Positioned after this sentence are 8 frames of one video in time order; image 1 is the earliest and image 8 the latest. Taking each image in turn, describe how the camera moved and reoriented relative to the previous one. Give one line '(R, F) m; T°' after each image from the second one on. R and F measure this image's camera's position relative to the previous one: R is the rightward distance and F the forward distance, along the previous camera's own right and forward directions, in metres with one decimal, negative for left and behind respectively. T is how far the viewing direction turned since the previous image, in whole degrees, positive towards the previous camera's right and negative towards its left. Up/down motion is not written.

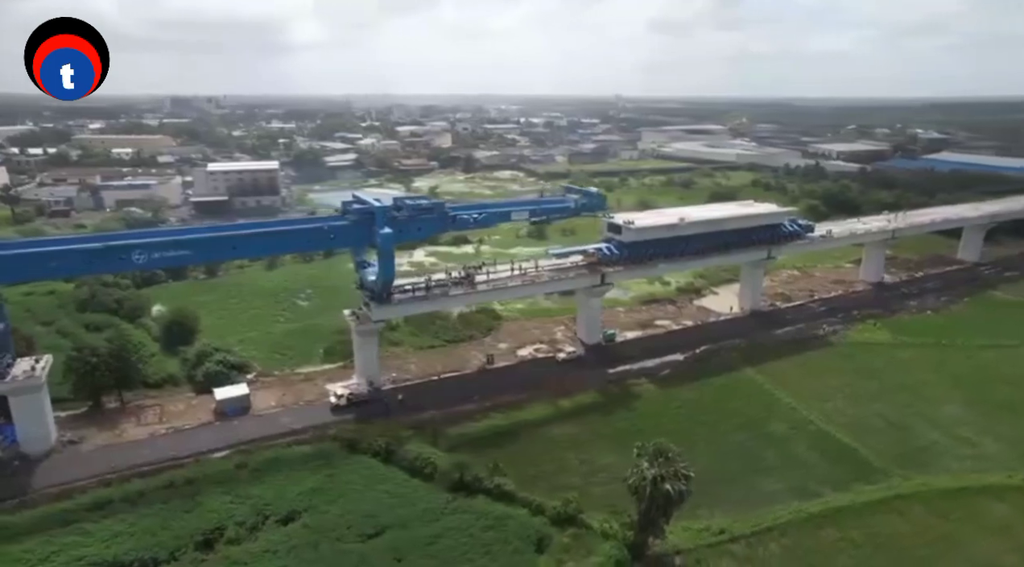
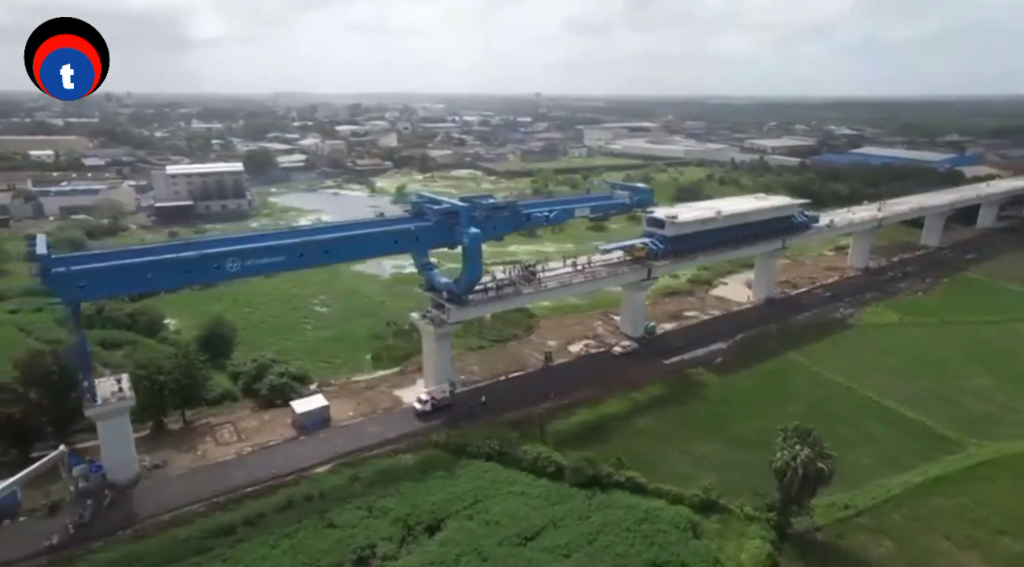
(-5.2, +0.3) m; +7°
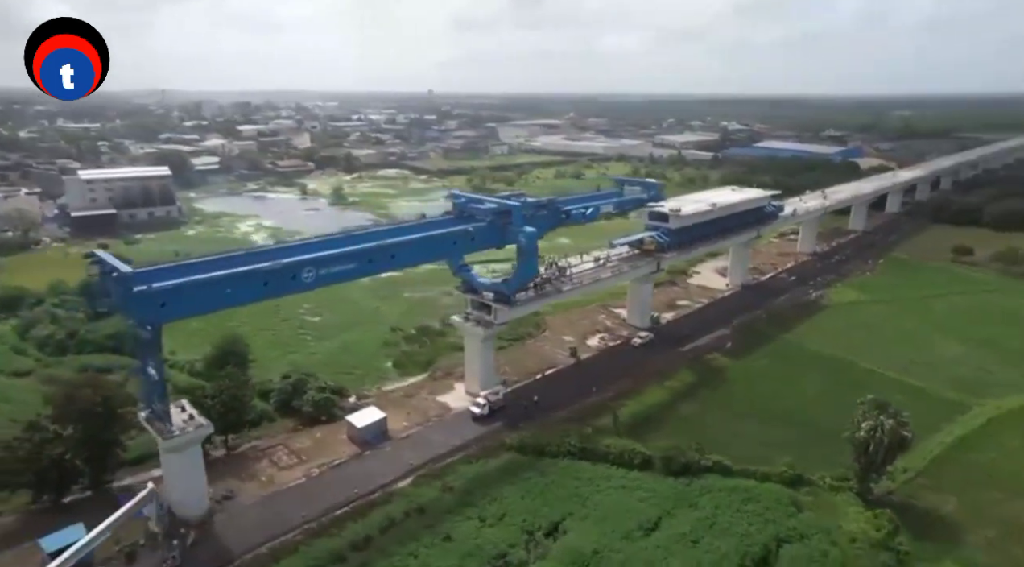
(-4.9, +0.5) m; +9°
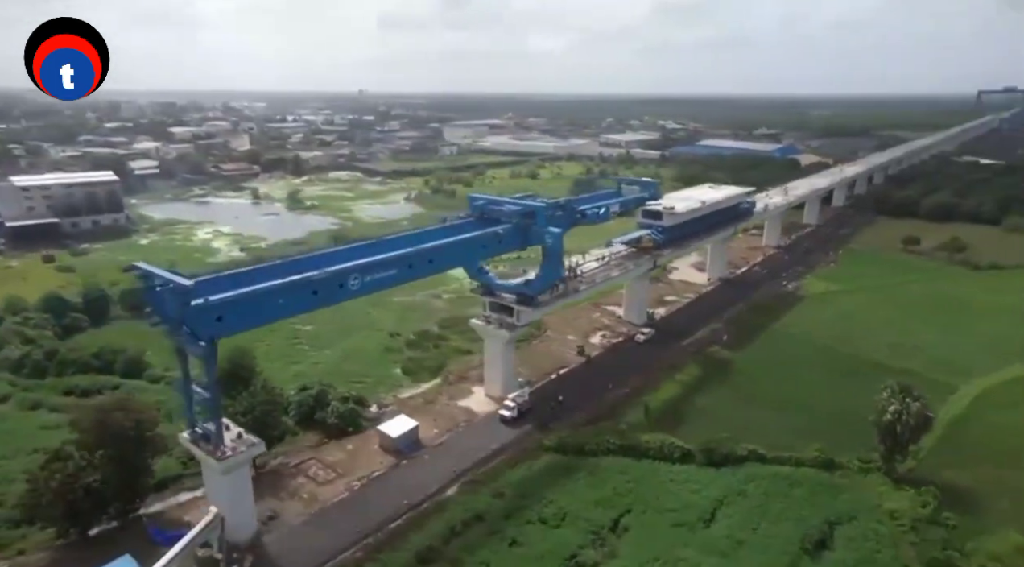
(-2.8, +0.2) m; +6°
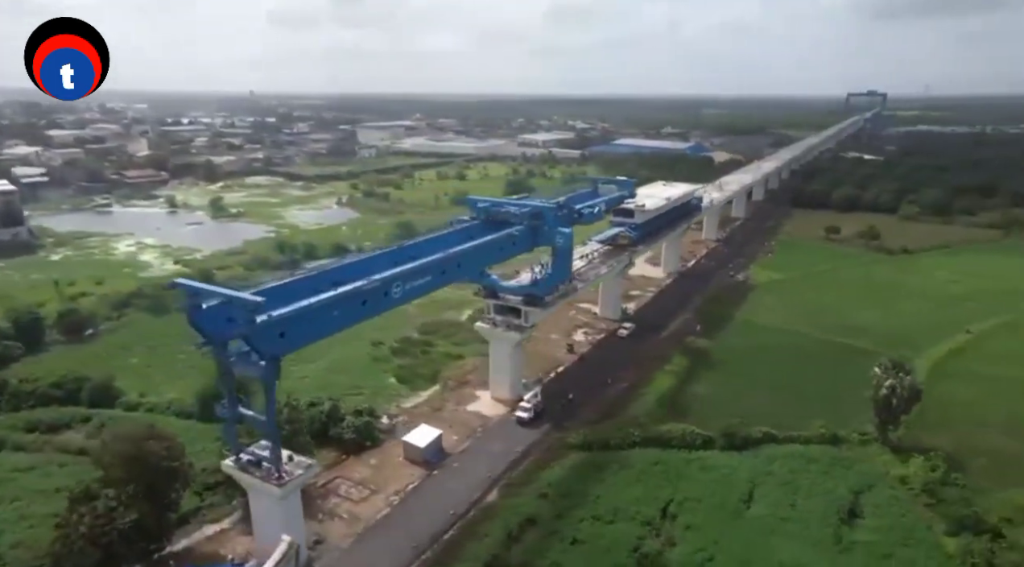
(-3.3, +0.3) m; +9°
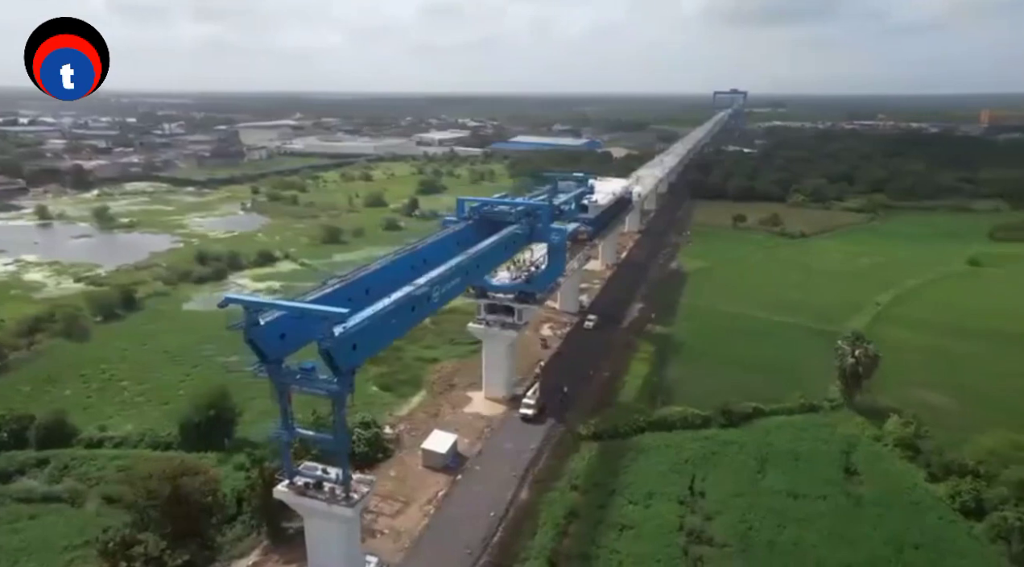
(-3.5, +0.3) m; +10°
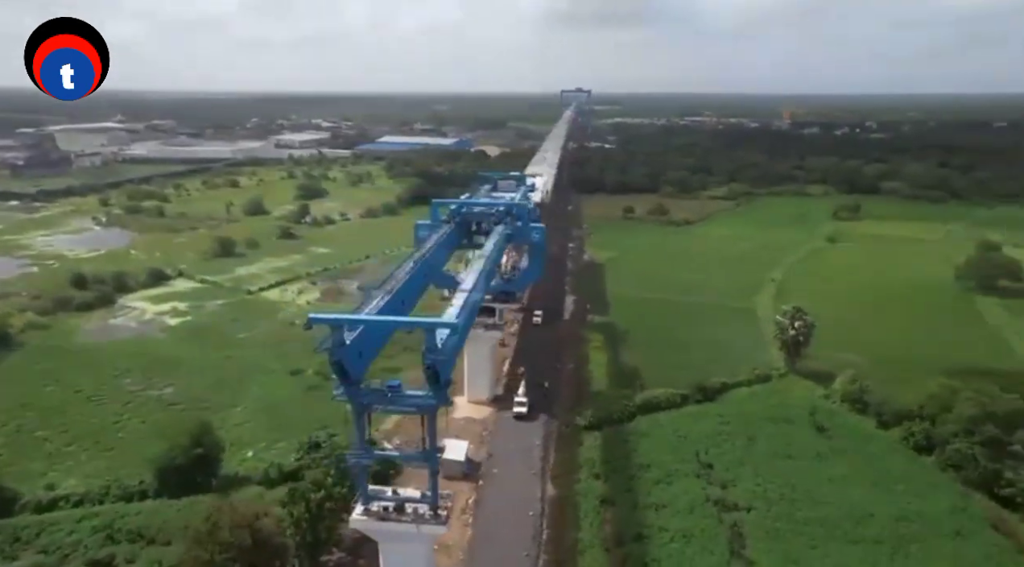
(-4.1, +0.4) m; +13°
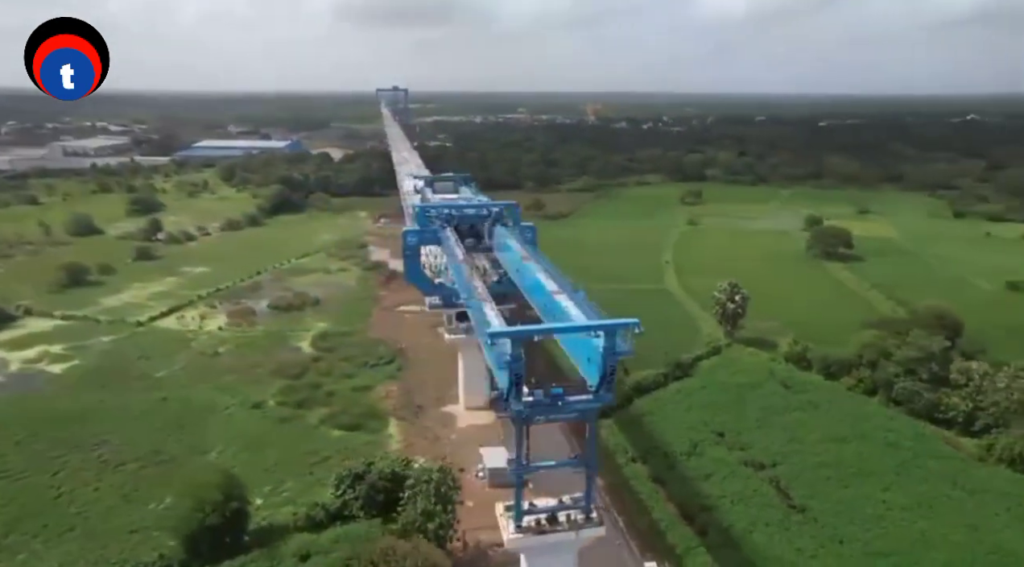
(-5.6, +0.9) m; +17°
